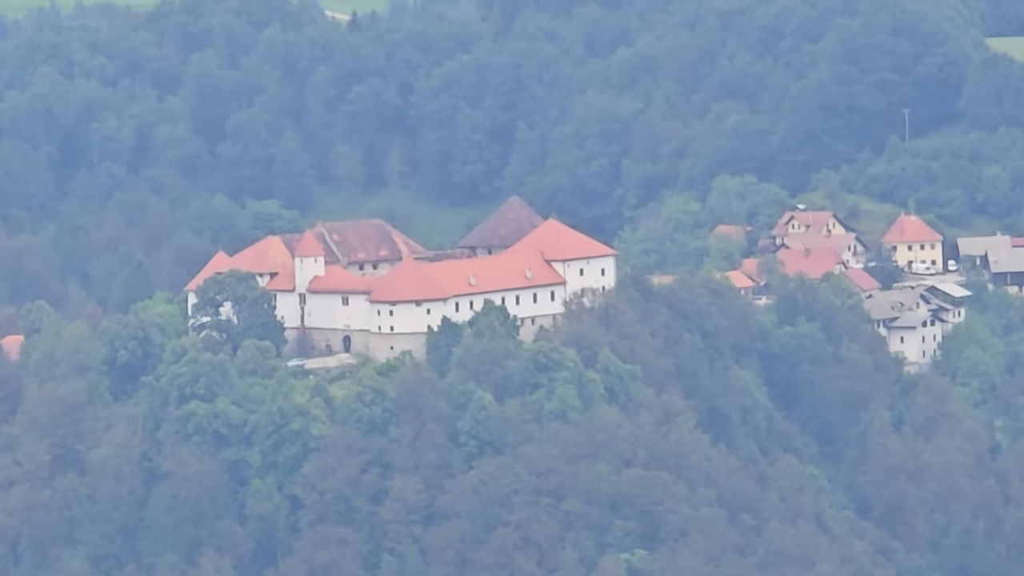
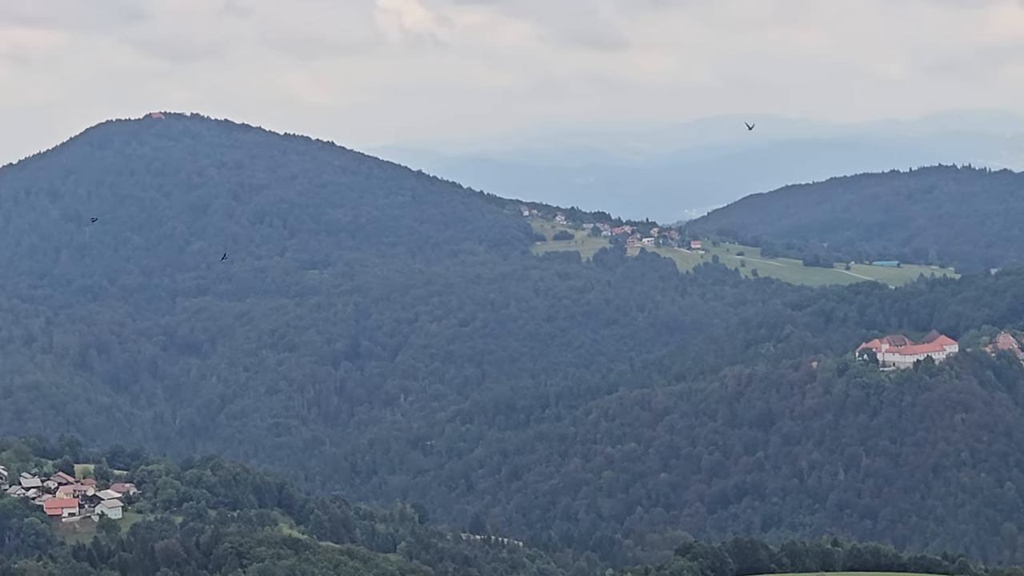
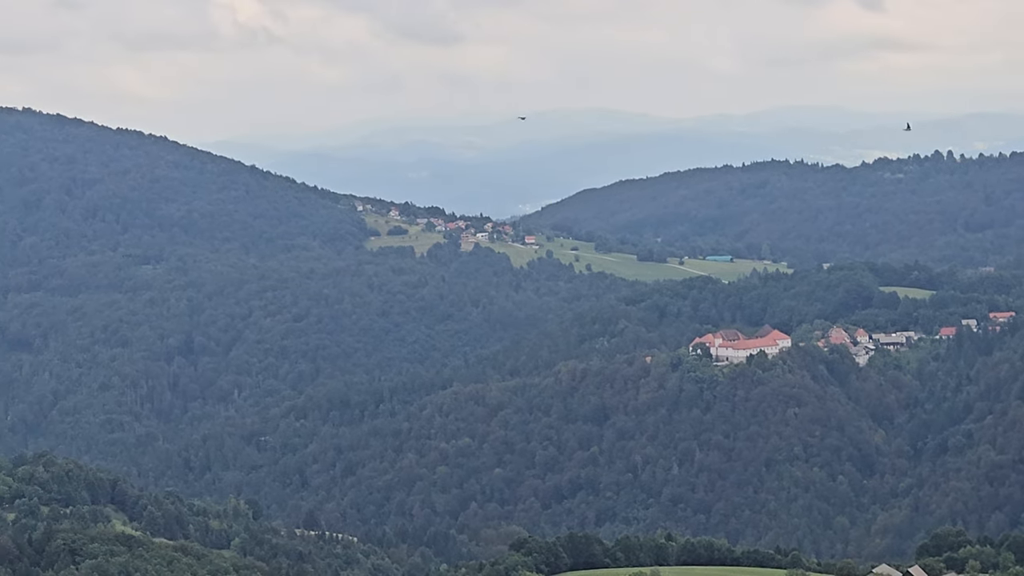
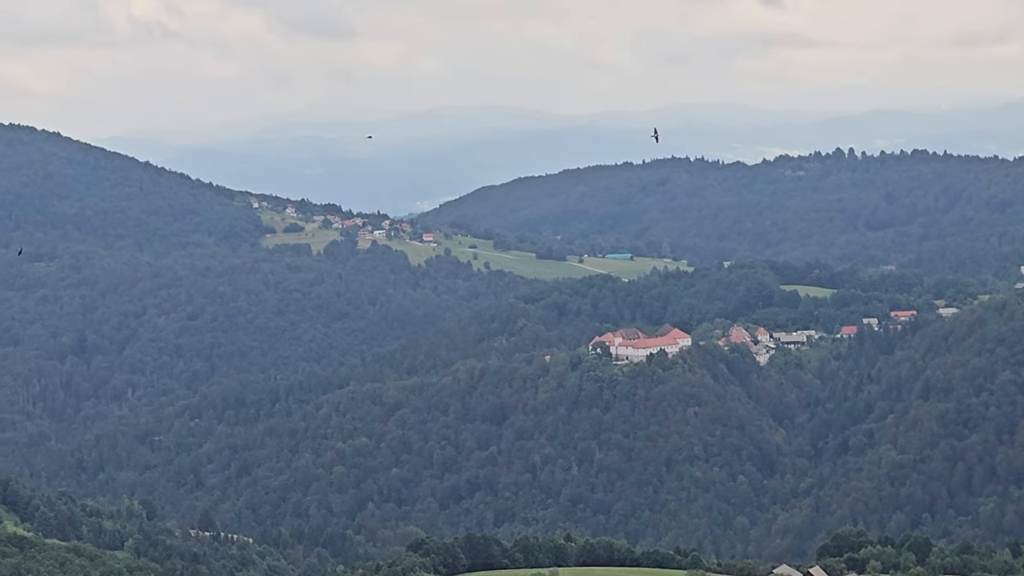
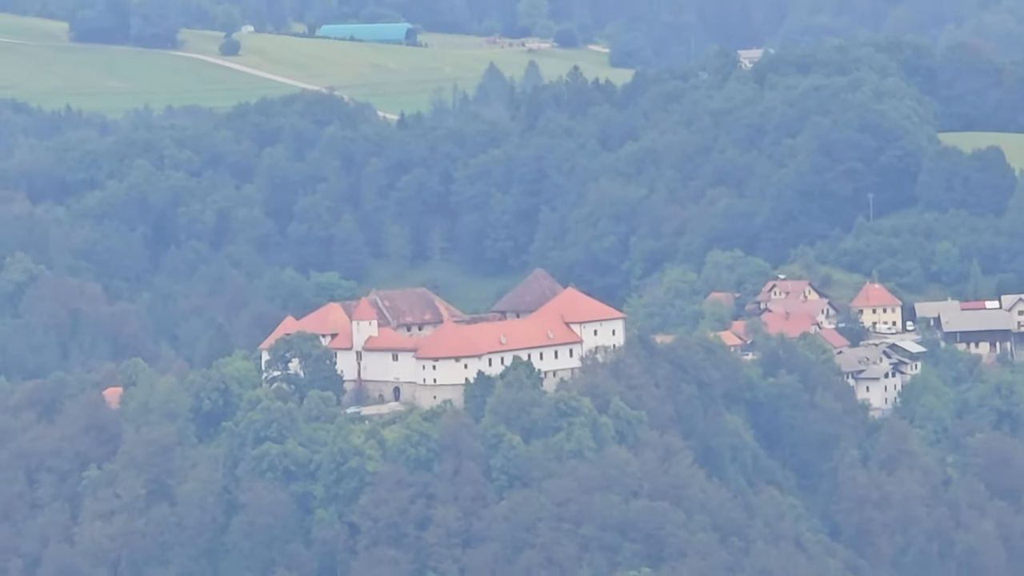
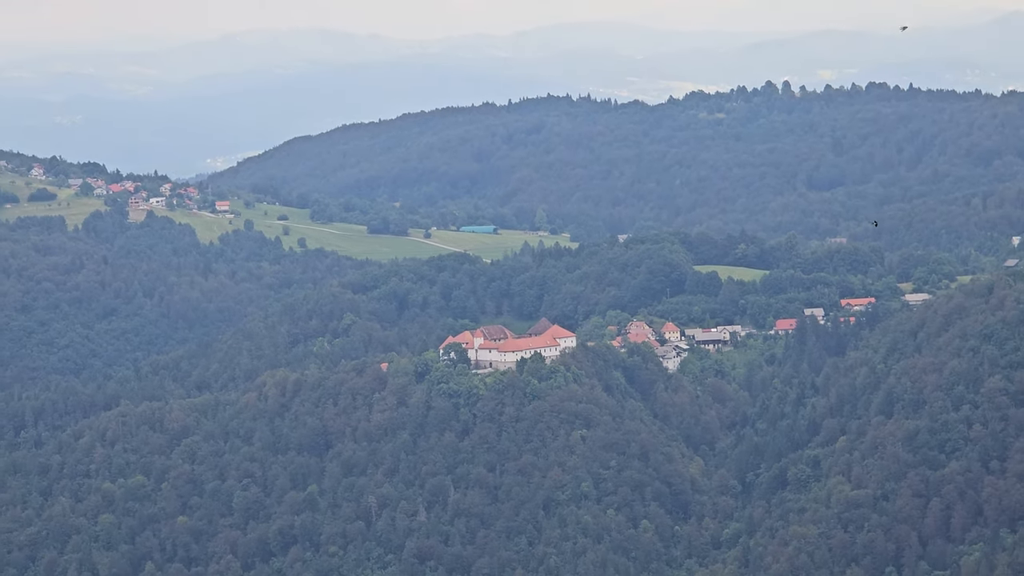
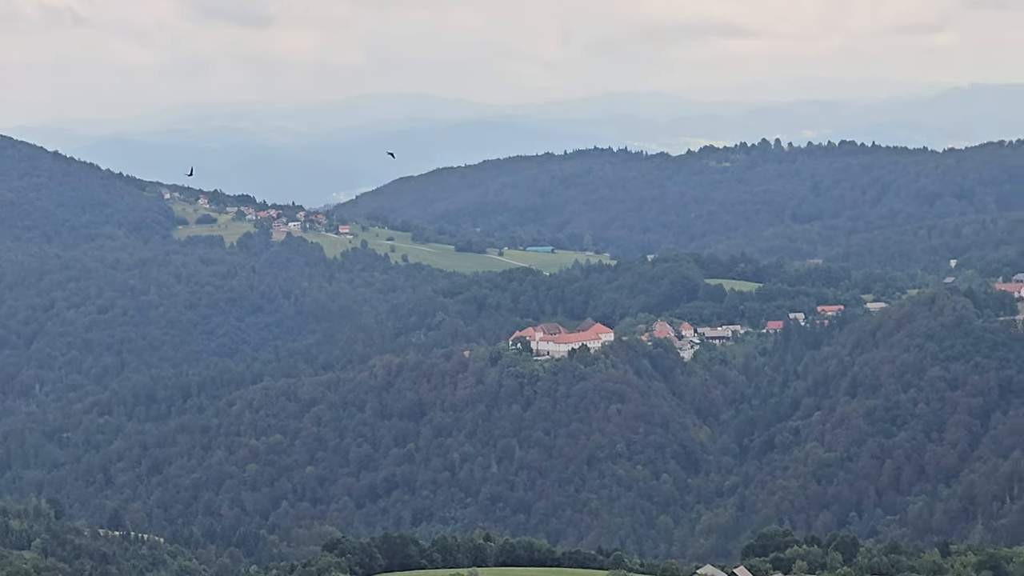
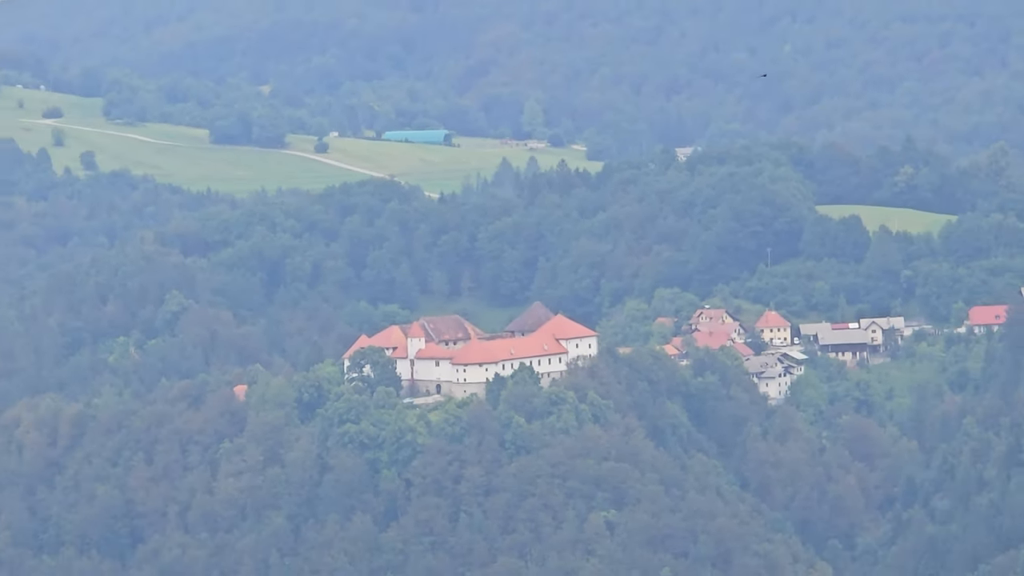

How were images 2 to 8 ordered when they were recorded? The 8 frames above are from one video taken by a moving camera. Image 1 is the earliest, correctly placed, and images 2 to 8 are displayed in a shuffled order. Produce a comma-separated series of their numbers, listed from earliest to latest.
5, 8, 6, 7, 4, 3, 2
